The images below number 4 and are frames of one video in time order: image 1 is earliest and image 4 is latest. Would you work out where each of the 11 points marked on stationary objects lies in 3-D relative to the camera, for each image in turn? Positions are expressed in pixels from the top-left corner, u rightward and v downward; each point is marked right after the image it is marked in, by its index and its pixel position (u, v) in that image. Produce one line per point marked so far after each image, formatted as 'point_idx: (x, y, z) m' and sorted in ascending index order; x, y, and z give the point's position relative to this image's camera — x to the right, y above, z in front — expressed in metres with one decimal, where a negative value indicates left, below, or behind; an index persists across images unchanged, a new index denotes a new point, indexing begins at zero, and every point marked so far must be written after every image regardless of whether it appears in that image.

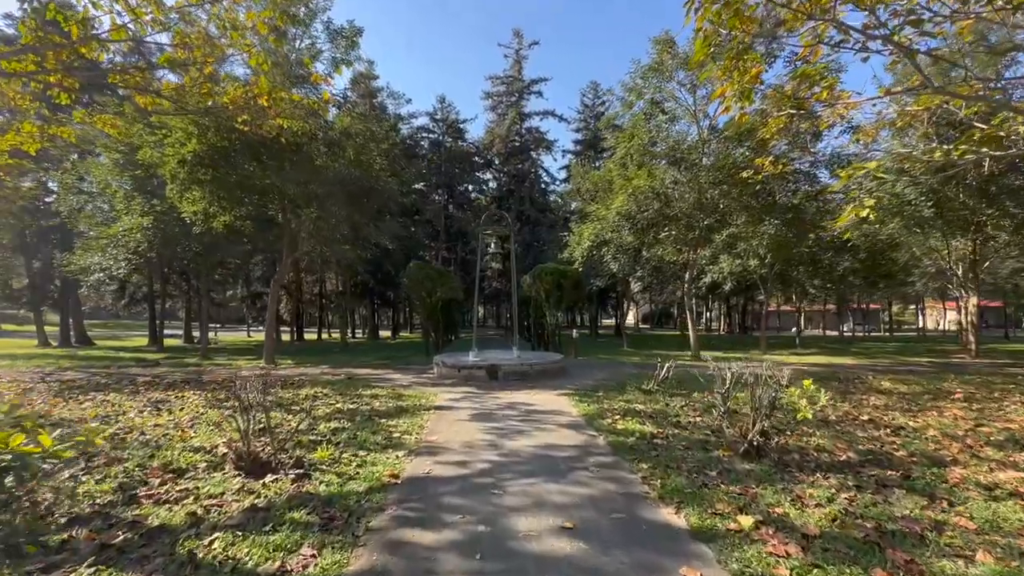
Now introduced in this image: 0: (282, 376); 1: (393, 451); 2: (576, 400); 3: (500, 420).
0: (-4.9, -1.9, +11.6) m
1: (-1.2, -1.6, +5.4) m
2: (+1.0, -1.7, +8.3) m
3: (-0.2, -1.7, +6.8) m
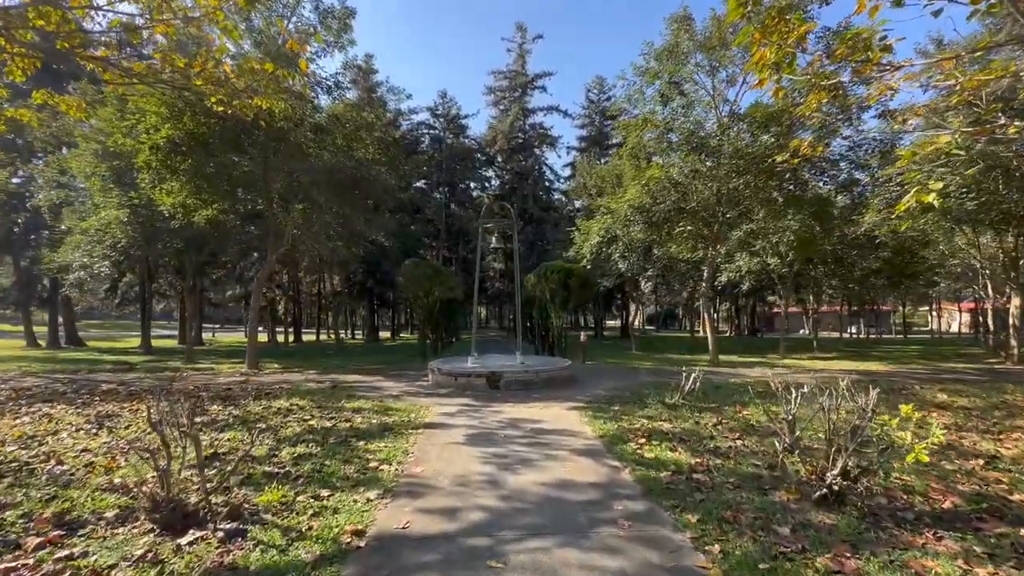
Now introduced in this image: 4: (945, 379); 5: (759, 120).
0: (-4.8, -1.8, +10.5) m
1: (-1.1, -1.6, +4.2) m
2: (+1.0, -1.7, +7.1) m
3: (-0.1, -1.6, +5.7) m
4: (+9.0, -1.9, +11.4) m
5: (+5.9, +4.0, +13.0) m
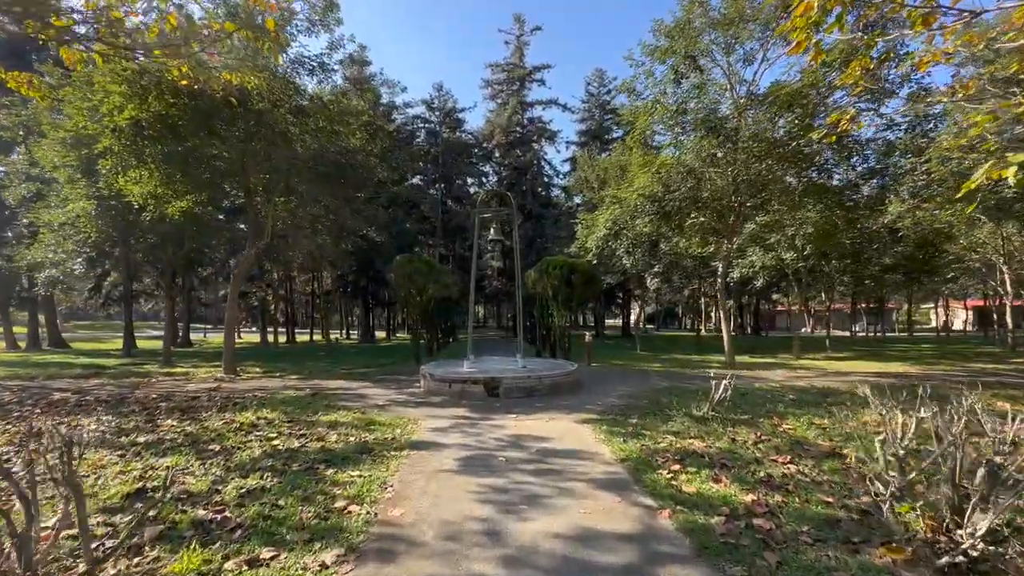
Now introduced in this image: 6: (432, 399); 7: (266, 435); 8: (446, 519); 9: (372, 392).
0: (-4.8, -1.8, +9.4) m
1: (-1.1, -1.5, +3.2) m
2: (+1.0, -1.6, +6.1) m
3: (-0.1, -1.6, +4.6) m
4: (+9.0, -1.8, +10.3) m
5: (+5.8, +4.1, +12.0) m
6: (-1.2, -1.7, +8.6) m
7: (-2.7, -1.6, +6.0) m
8: (-0.4, -1.5, +3.6) m
9: (-2.4, -1.8, +9.3) m
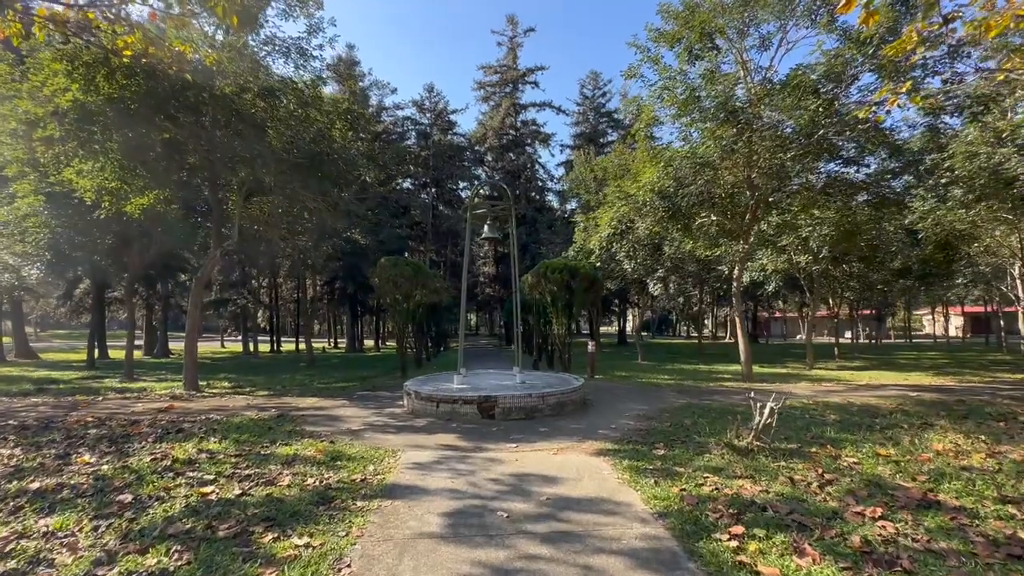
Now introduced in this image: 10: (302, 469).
0: (-4.9, -1.8, +8.1) m
1: (-1.1, -1.5, +1.9) m
2: (+1.1, -1.6, +4.9) m
3: (-0.1, -1.6, +3.4) m
4: (+8.9, -1.8, +9.2) m
5: (+5.8, +4.0, +10.9) m
6: (-1.3, -1.8, +7.3) m
7: (-2.7, -1.6, +4.7) m
8: (-0.4, -1.5, +2.3) m
9: (-2.4, -1.8, +8.0) m
10: (-2.0, -1.7, +5.1) m
